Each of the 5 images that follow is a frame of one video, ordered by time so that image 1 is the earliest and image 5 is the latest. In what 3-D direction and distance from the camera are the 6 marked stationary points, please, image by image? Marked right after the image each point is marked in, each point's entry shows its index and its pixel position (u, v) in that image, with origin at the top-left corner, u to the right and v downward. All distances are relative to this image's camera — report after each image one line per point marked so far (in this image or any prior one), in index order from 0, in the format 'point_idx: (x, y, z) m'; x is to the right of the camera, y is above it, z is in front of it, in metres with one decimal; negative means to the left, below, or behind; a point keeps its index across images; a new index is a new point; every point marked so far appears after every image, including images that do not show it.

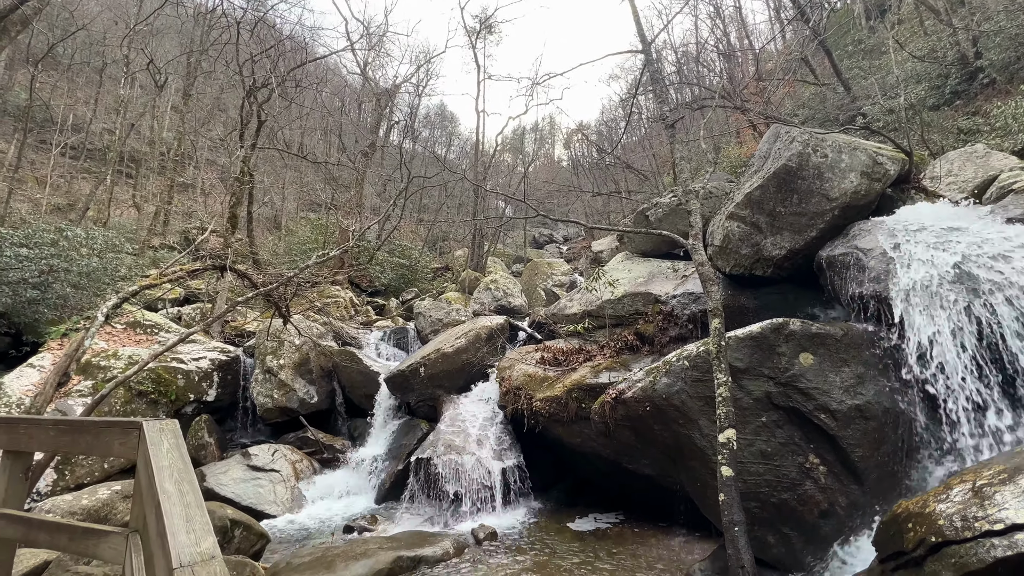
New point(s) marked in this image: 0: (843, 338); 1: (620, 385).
0: (+3.0, -0.5, +4.1) m
1: (+1.1, -1.0, +4.7) m
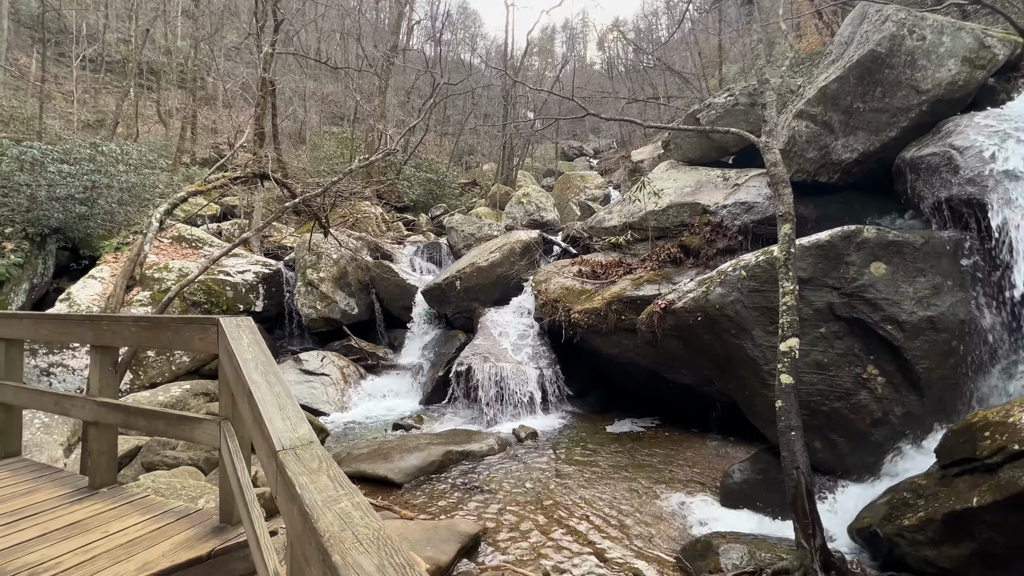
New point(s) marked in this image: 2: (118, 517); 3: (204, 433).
0: (+3.5, +0.3, +3.8) m
1: (+1.6, -0.1, +4.6) m
2: (-1.8, -1.1, +2.1) m
3: (-1.3, -0.6, +2.0) m
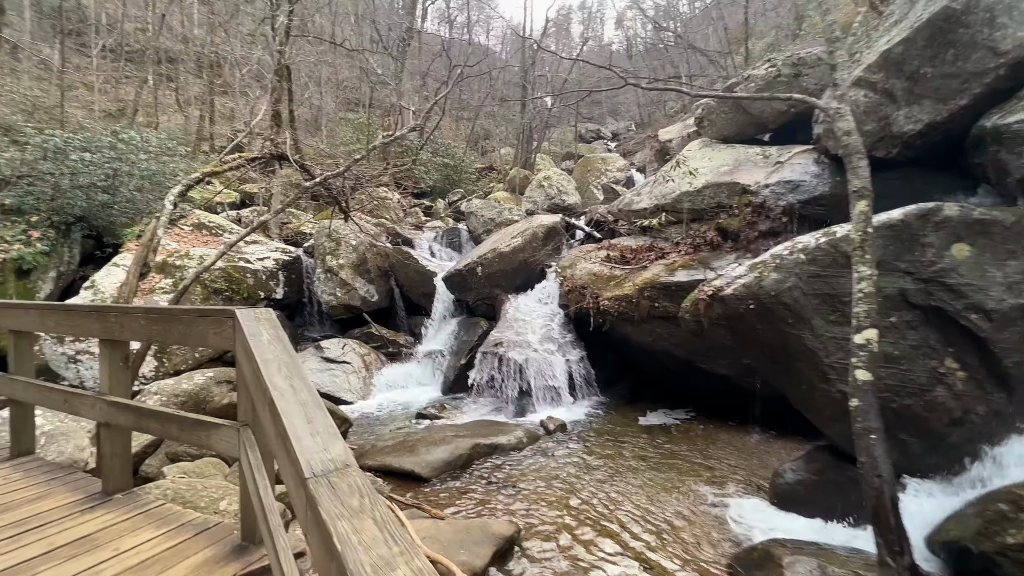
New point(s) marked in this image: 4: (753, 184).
0: (+3.7, +0.5, +3.3) m
1: (+1.9, +0.1, +4.3) m
2: (-1.6, -1.0, +1.9) m
3: (-1.1, -0.6, +1.7) m
4: (+3.6, +1.5, +6.7) m
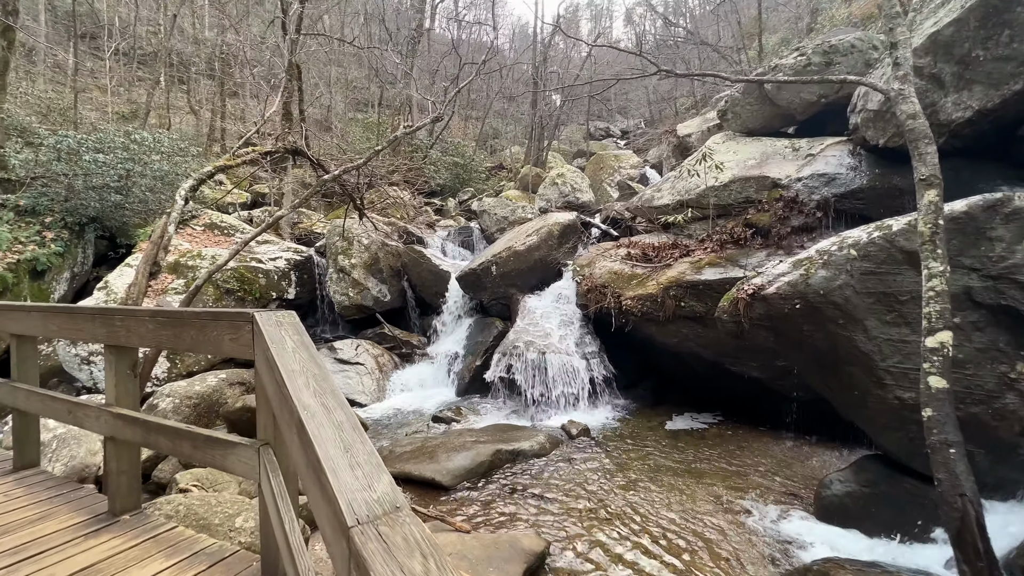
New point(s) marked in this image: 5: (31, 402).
0: (+4.0, +0.5, +3.1) m
1: (+2.2, +0.1, +4.0) m
2: (-1.4, -1.0, +1.7) m
3: (-0.9, -0.6, +1.5) m
4: (+3.9, +1.6, +6.4) m
5: (-2.4, -0.6, +2.3) m
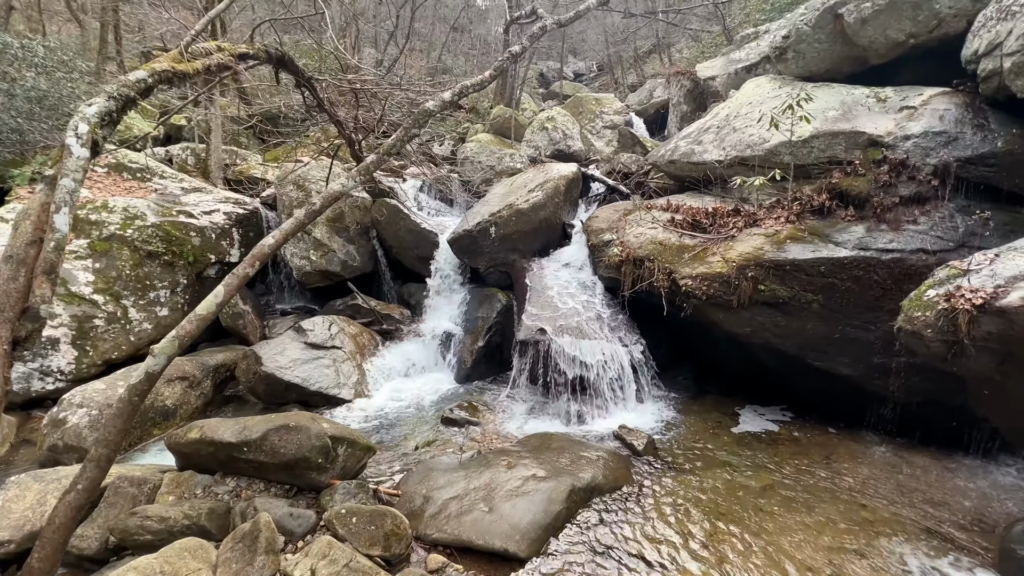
0: (+4.9, +0.3, +2.2) m
1: (+3.0, 0.0, +2.9) m
2: (-0.3, -1.3, +0.3) m
3: (+0.2, -0.9, +0.1) m
4: (+4.4, +1.8, +5.3) m
5: (-1.4, -0.8, +0.7) m
